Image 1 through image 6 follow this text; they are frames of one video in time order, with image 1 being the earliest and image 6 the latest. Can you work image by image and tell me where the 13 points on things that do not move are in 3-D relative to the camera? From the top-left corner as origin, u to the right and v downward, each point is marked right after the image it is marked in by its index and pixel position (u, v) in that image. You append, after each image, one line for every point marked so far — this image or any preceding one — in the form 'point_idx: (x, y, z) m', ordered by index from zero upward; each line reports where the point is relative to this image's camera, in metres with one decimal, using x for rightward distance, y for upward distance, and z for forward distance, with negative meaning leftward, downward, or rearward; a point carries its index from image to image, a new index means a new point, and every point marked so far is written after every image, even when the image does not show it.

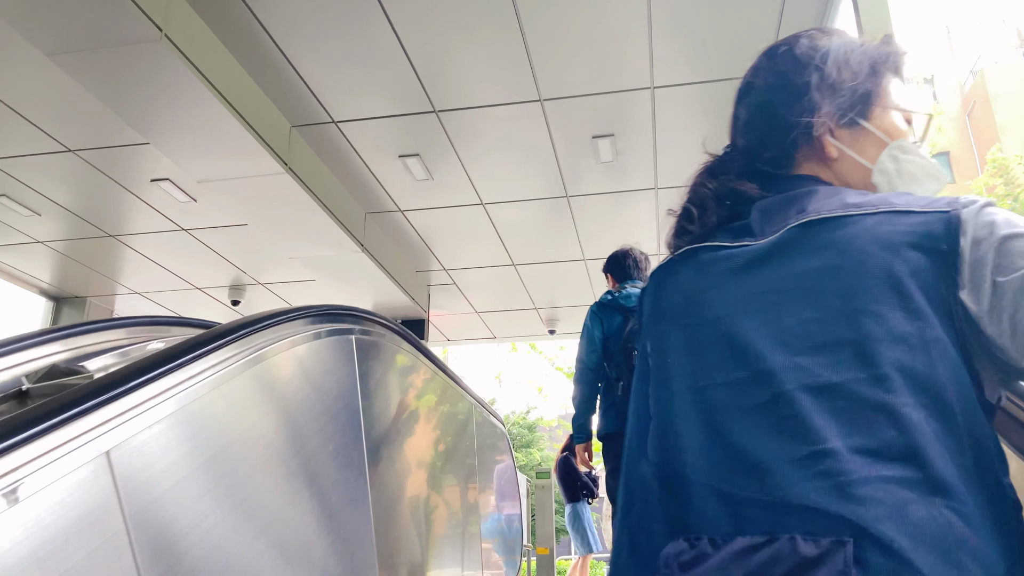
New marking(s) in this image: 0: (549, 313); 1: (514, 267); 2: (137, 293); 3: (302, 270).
0: (+0.4, -0.3, +8.5) m
1: (0.0, +0.2, +7.4) m
2: (-3.8, -0.1, +7.7) m
3: (-1.9, +0.1, +6.7) m
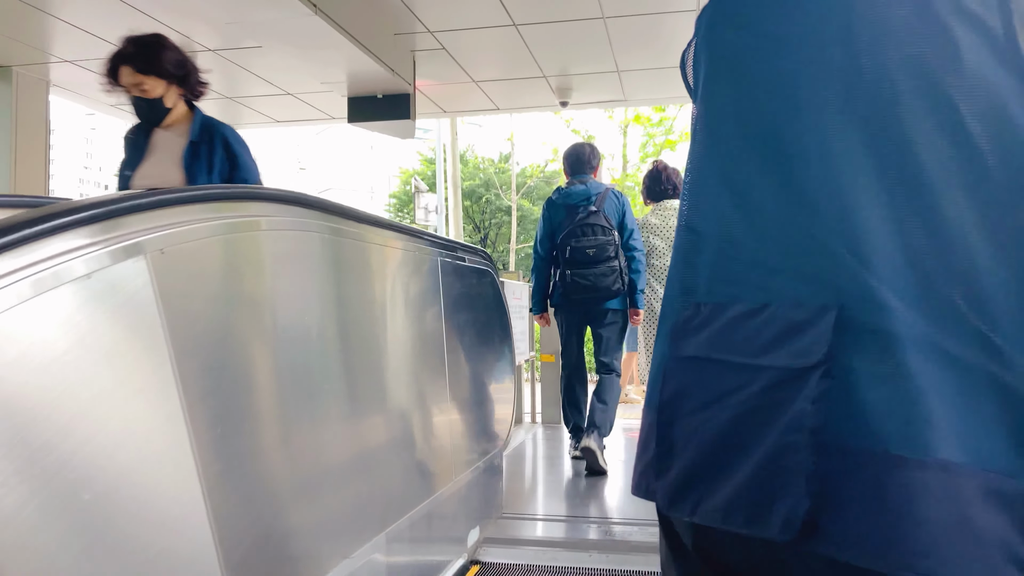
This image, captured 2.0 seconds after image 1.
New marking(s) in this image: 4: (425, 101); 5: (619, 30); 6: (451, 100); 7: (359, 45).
0: (+0.5, +2.0, +7.3) m
1: (0.0, +2.1, +6.0) m
2: (-3.8, +1.9, +6.5) m
3: (-1.9, +1.8, +5.4) m
4: (-0.9, +1.9, +7.9) m
5: (+0.8, +2.1, +6.1) m
6: (-0.6, +1.9, +7.8) m
7: (-1.1, +1.8, +5.5) m
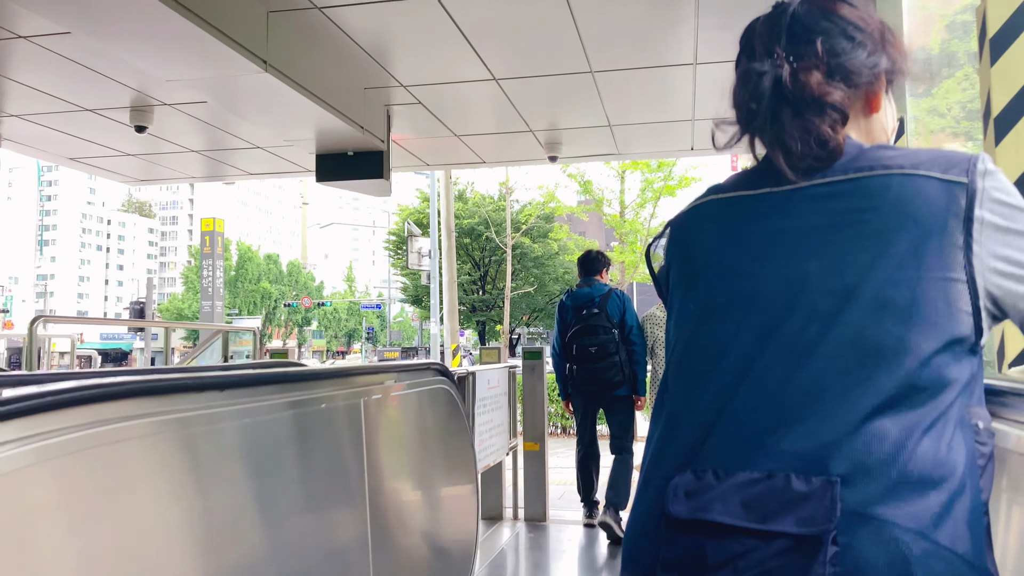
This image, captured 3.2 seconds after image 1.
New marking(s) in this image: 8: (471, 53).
0: (+0.3, +1.4, +6.8) m
1: (-0.1, +1.5, +5.5) m
2: (-3.9, +1.4, +6.1) m
3: (-2.0, +1.3, +4.9) m
4: (-1.0, +1.3, +7.4) m
5: (+0.7, +1.5, +5.6) m
6: (-0.7, +1.3, +7.3) m
7: (-1.3, +1.2, +5.0) m
8: (-0.3, +1.6, +5.1) m
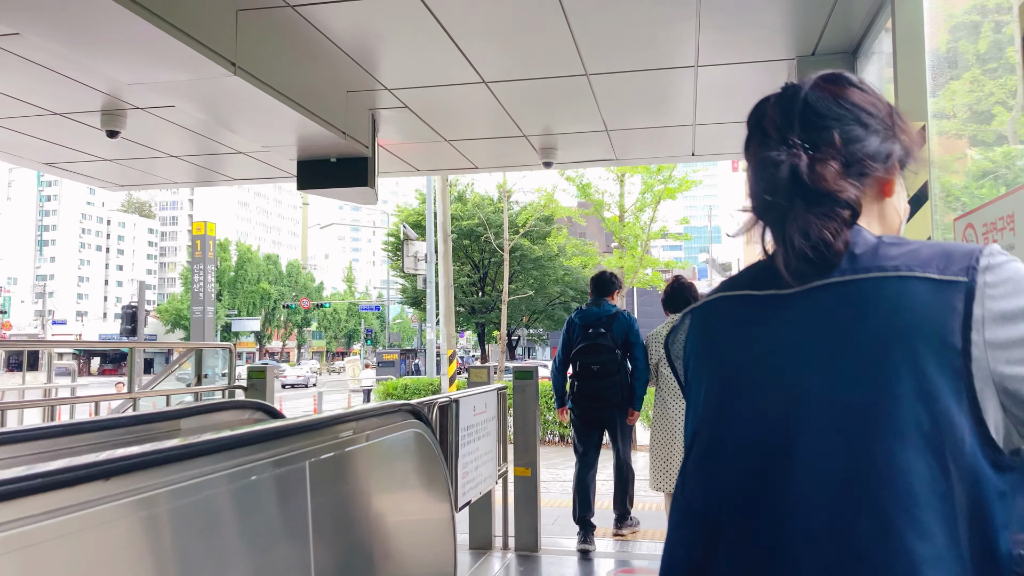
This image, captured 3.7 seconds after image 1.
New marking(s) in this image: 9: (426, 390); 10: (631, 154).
0: (+0.3, +1.3, +6.5) m
1: (-0.2, +1.4, +5.2) m
2: (-4.0, +1.3, +5.8) m
3: (-2.0, +1.2, +4.7) m
4: (-1.1, +1.2, +7.1) m
5: (+0.7, +1.4, +5.3) m
6: (-0.8, +1.2, +7.1) m
7: (-1.3, +1.1, +4.7) m
8: (-0.3, +1.5, +4.8) m
9: (-1.8, -2.1, +15.8) m
10: (+1.1, +1.2, +7.0) m
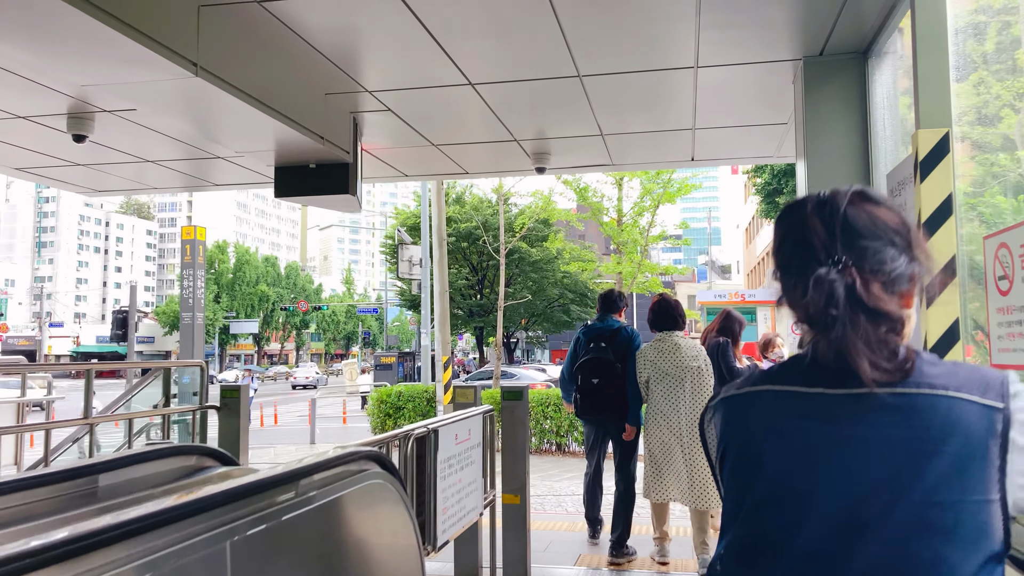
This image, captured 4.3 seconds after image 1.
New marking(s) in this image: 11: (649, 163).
0: (+0.2, +1.2, +6.2) m
1: (-0.2, +1.3, +4.9) m
2: (-4.1, +1.2, +5.5) m
3: (-2.1, +1.1, +4.4) m
4: (-1.2, +1.1, +6.8) m
5: (+0.6, +1.3, +5.0) m
6: (-0.9, +1.1, +6.8) m
7: (-1.4, +1.0, +4.4) m
8: (-0.4, +1.4, +4.5) m
9: (-1.9, -2.2, +15.5) m
10: (+1.0, +1.1, +6.7) m
11: (+1.2, +1.1, +6.8) m
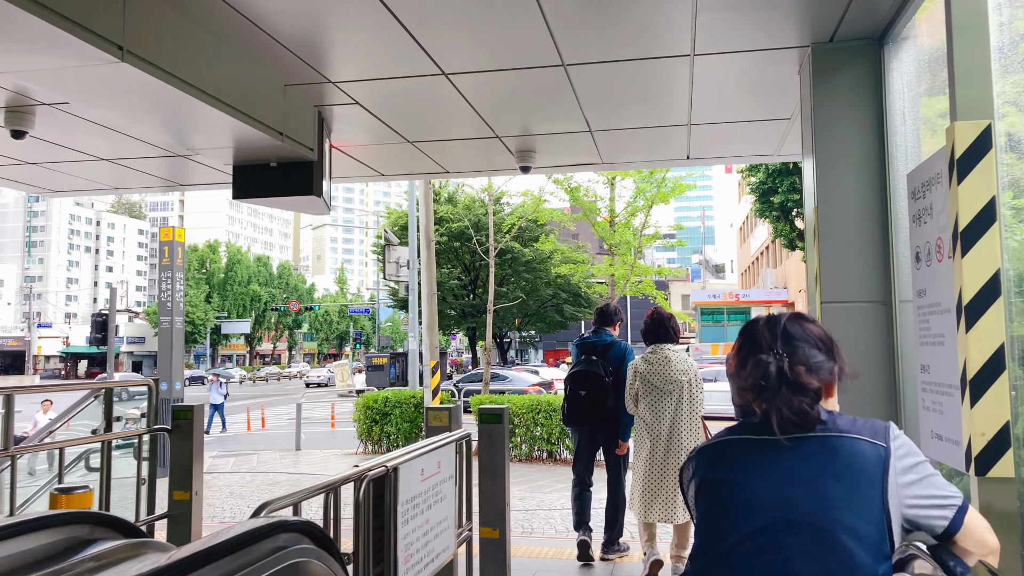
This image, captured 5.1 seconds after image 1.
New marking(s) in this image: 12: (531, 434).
0: (+0.1, +1.1, +5.8) m
1: (-0.4, +1.3, +4.5) m
2: (-4.2, +1.1, +5.0) m
3: (-2.2, +1.0, +3.9) m
4: (-1.3, +1.1, +6.4) m
5: (+0.5, +1.3, +4.6) m
6: (-1.0, +1.1, +6.3) m
7: (-1.5, +1.0, +4.0) m
8: (-0.5, +1.3, +4.1) m
9: (-2.1, -2.3, +15.0) m
10: (+0.9, +1.1, +6.3) m
11: (+1.1, +1.1, +6.4) m
12: (+0.3, -2.5, +13.2) m
